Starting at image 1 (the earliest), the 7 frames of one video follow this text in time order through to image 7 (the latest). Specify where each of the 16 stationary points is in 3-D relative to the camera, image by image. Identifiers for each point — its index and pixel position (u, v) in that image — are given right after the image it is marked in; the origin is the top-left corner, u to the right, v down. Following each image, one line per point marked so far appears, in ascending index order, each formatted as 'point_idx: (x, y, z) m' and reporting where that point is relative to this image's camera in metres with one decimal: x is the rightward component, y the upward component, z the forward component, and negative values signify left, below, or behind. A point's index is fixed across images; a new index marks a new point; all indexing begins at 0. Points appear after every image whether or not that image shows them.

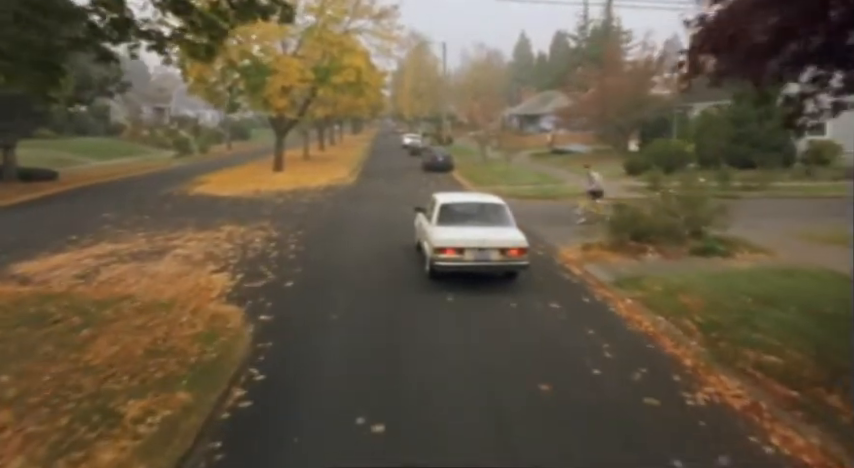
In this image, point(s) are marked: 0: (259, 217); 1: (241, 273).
0: (-4.7, +0.4, +19.1) m
1: (-3.3, -0.7, +12.3) m
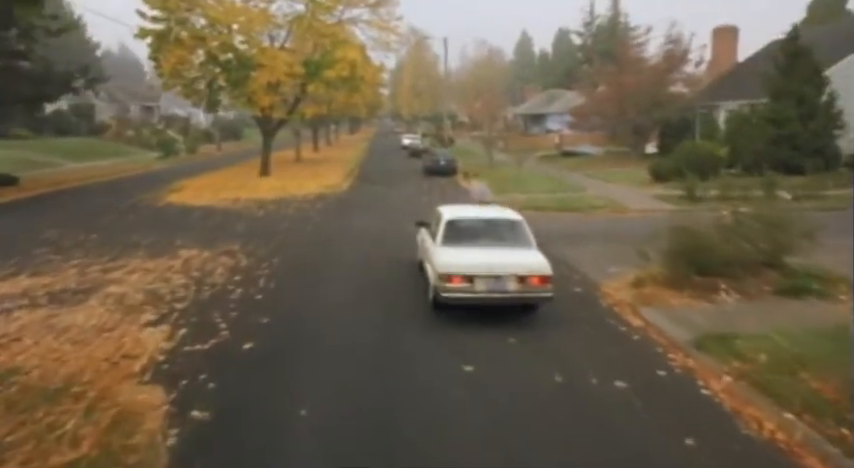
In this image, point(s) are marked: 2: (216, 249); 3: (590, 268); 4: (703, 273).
0: (-4.6, -0.1, +15.9) m
1: (-3.2, -1.2, +9.1) m
2: (-4.4, -0.3, +14.3) m
3: (+3.2, -0.7, +13.3) m
4: (+4.6, -0.6, +11.5) m
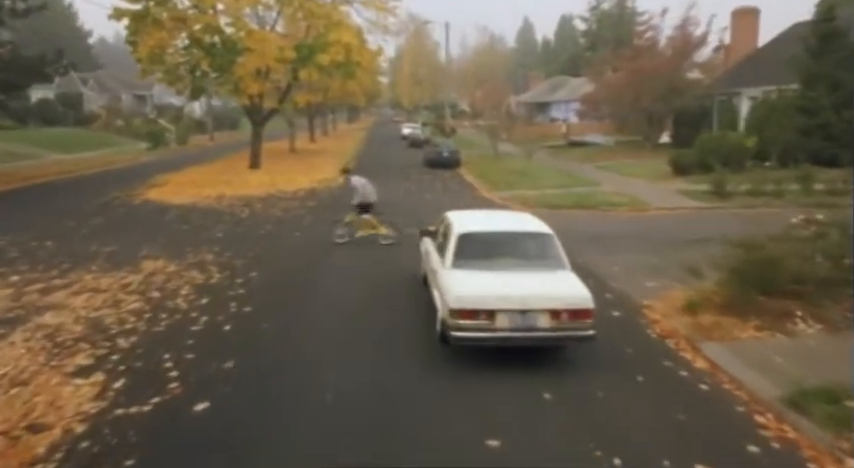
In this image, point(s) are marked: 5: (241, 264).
0: (-4.5, -0.2, +13.8) m
1: (-3.1, -1.5, +7.1) m
2: (-4.3, -0.5, +12.2) m
3: (+3.3, -0.8, +11.2) m
4: (+4.7, -0.8, +9.4) m
5: (-3.3, -0.5, +12.3) m
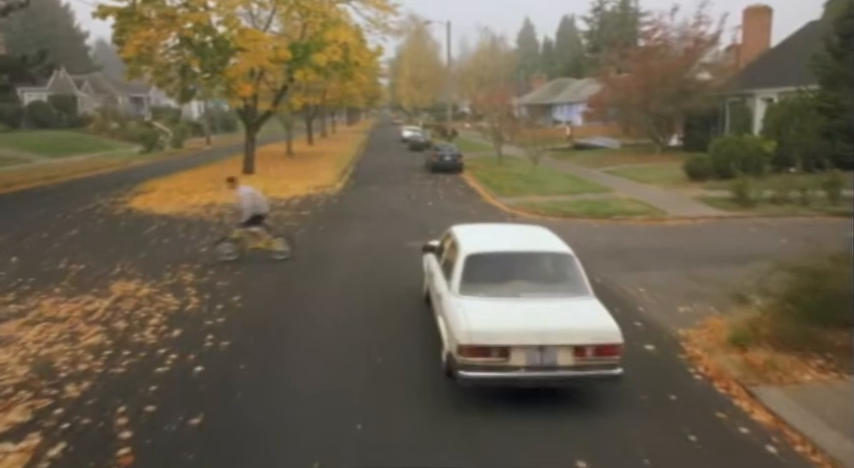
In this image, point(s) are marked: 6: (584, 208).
0: (-4.5, -0.5, +12.6) m
1: (-3.0, -1.7, +5.8) m
2: (-4.2, -0.8, +11.0) m
3: (+3.3, -1.1, +10.0) m
4: (+4.7, -1.1, +8.1) m
5: (-3.2, -0.8, +11.0) m
6: (+4.5, +0.7, +19.8) m
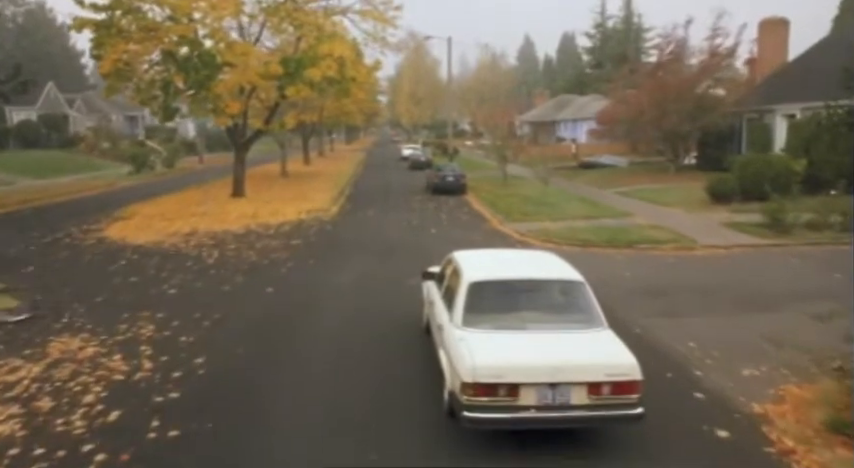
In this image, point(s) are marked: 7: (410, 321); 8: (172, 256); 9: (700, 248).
0: (-4.4, -1.1, +10.7) m
1: (-3.0, -2.2, +3.9) m
2: (-4.1, -1.4, +9.1) m
3: (+3.4, -1.6, +8.1) m
4: (+4.8, -1.6, +6.3) m
5: (-3.1, -1.4, +9.1) m
6: (+4.6, 0.0, +18.0) m
7: (-0.2, -1.4, +10.5) m
8: (-5.6, -0.5, +15.2) m
9: (+6.5, -0.3, +16.4) m
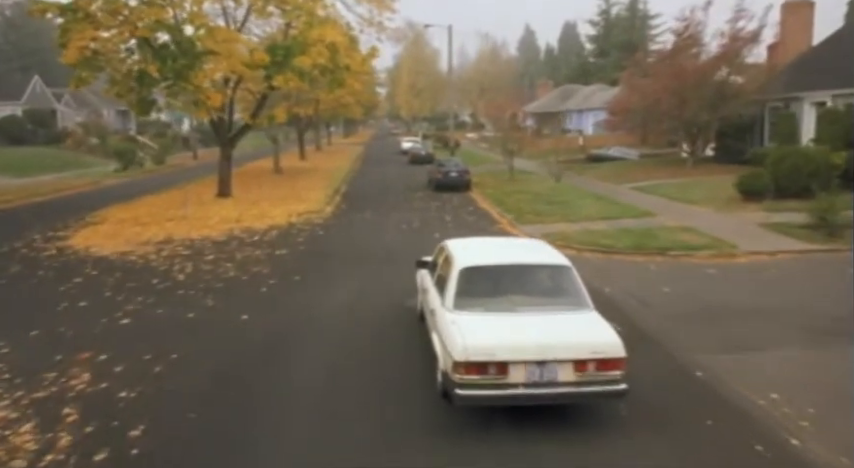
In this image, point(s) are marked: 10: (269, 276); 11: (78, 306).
0: (-4.3, -1.4, +8.7) m
1: (-2.9, -2.5, +1.9) m
2: (-4.1, -1.6, +7.1) m
3: (+3.5, -1.8, +6.1) m
4: (+4.9, -1.8, +4.3) m
5: (-3.1, -1.7, +7.1) m
6: (+4.7, -0.1, +16.0) m
7: (-0.2, -1.6, +8.5) m
8: (-5.5, -0.7, +13.2) m
9: (+6.6, -0.4, +14.4) m
10: (-2.9, -0.8, +12.9) m
11: (-5.3, -1.1, +10.6) m
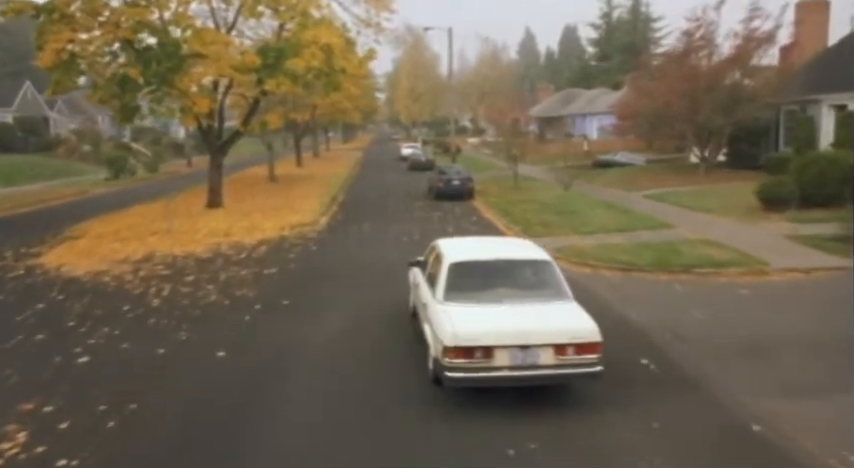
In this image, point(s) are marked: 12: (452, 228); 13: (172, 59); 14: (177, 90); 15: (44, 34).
0: (-4.2, -1.7, +7.4) m
1: (-2.8, -2.8, +0.7) m
2: (-4.0, -1.9, +5.8) m
3: (+3.5, -2.1, +4.8) m
4: (+5.0, -2.0, +3.0) m
5: (-3.0, -1.9, +5.9) m
6: (+4.7, -0.4, +14.7) m
7: (-0.1, -1.9, +7.2) m
8: (-5.5, -1.0, +11.9) m
9: (+6.6, -0.7, +13.2) m
10: (-2.9, -1.1, +11.7) m
11: (-5.3, -1.4, +9.4) m
12: (+0.7, +0.2, +19.5) m
13: (-7.2, +5.0, +19.9) m
14: (-7.2, +4.2, +20.1) m
15: (-10.7, +5.6, +19.7) m
